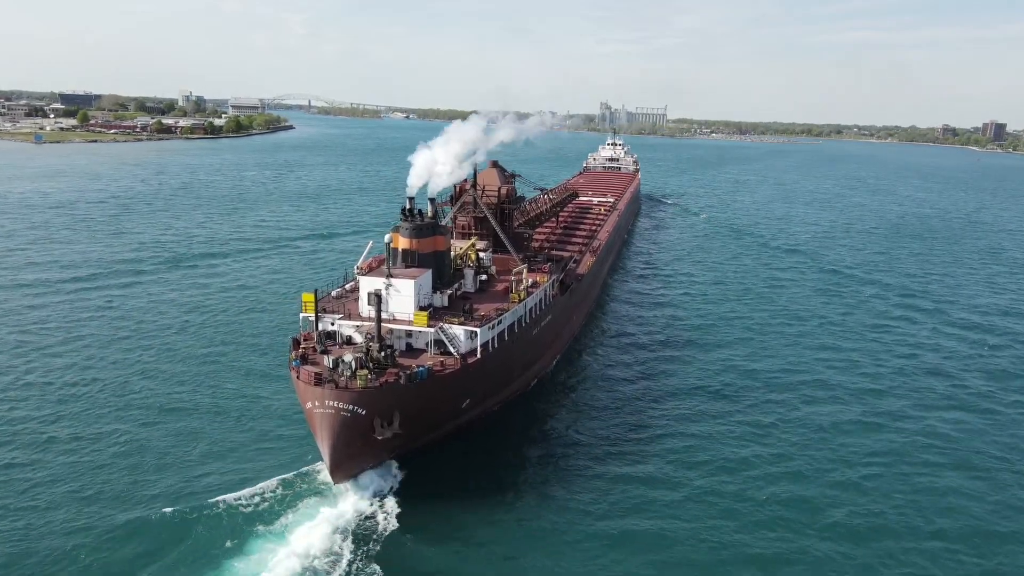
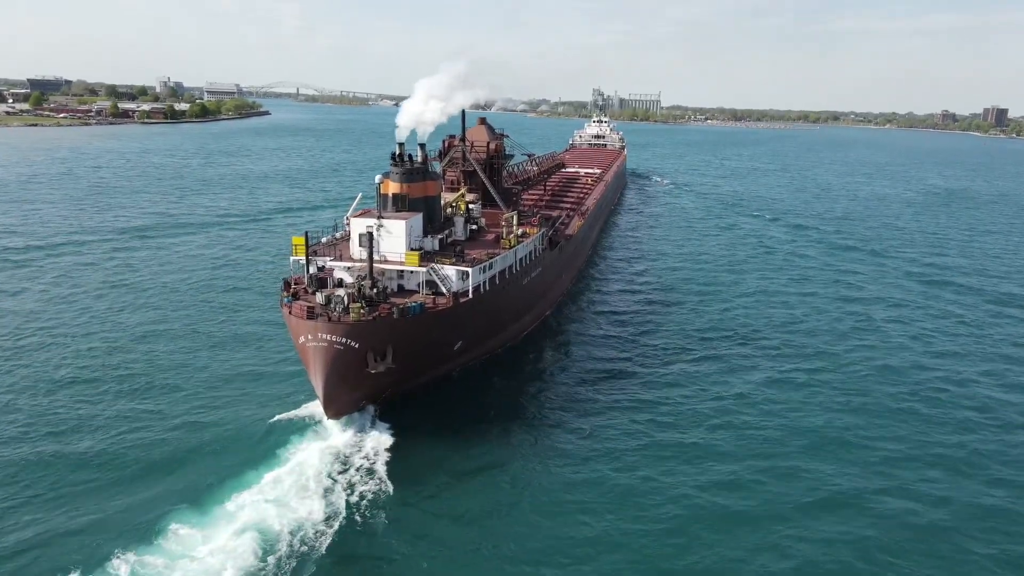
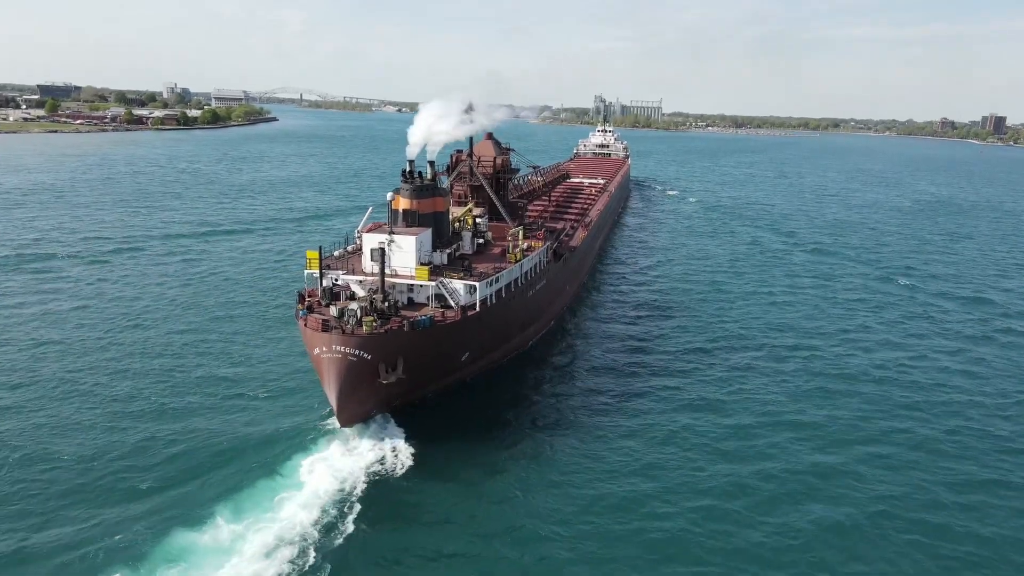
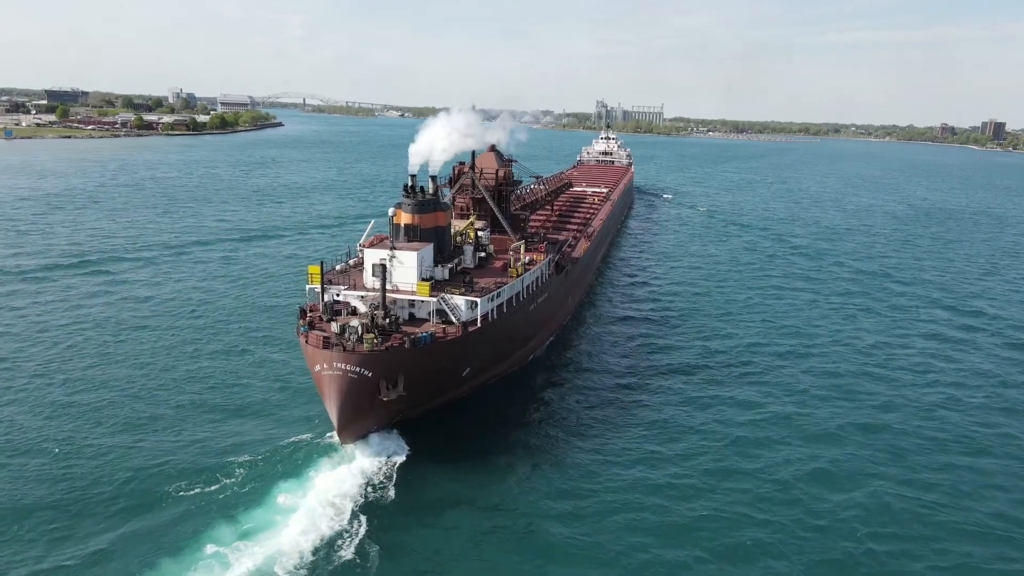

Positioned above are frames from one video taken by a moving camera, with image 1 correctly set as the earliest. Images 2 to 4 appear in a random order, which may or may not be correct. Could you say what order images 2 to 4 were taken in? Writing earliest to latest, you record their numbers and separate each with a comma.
4, 3, 2
